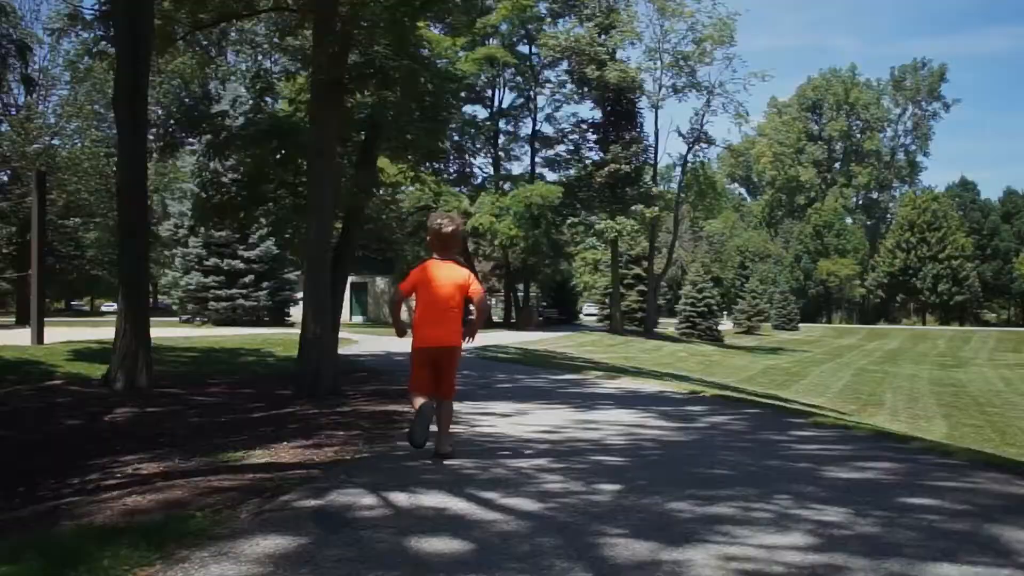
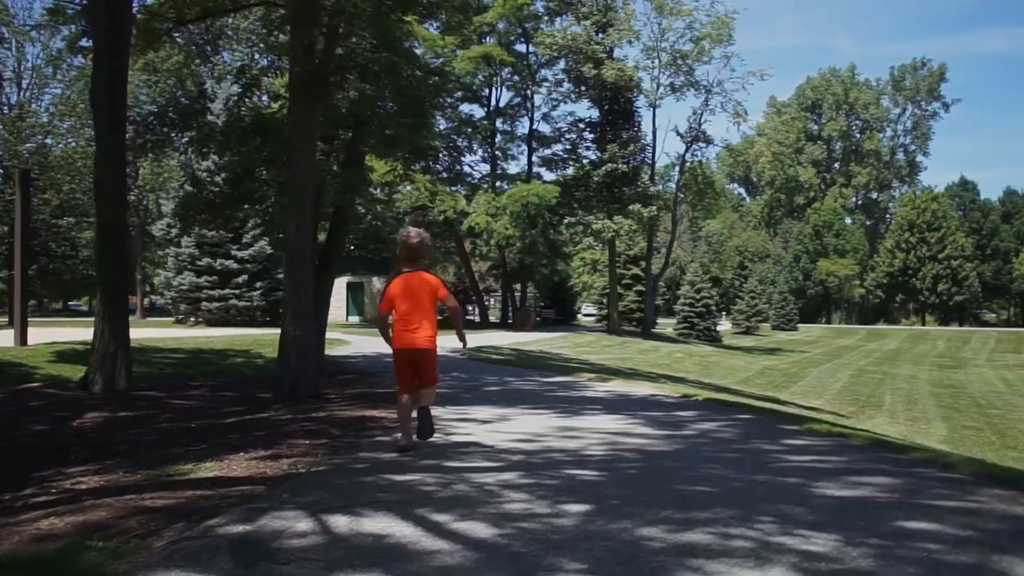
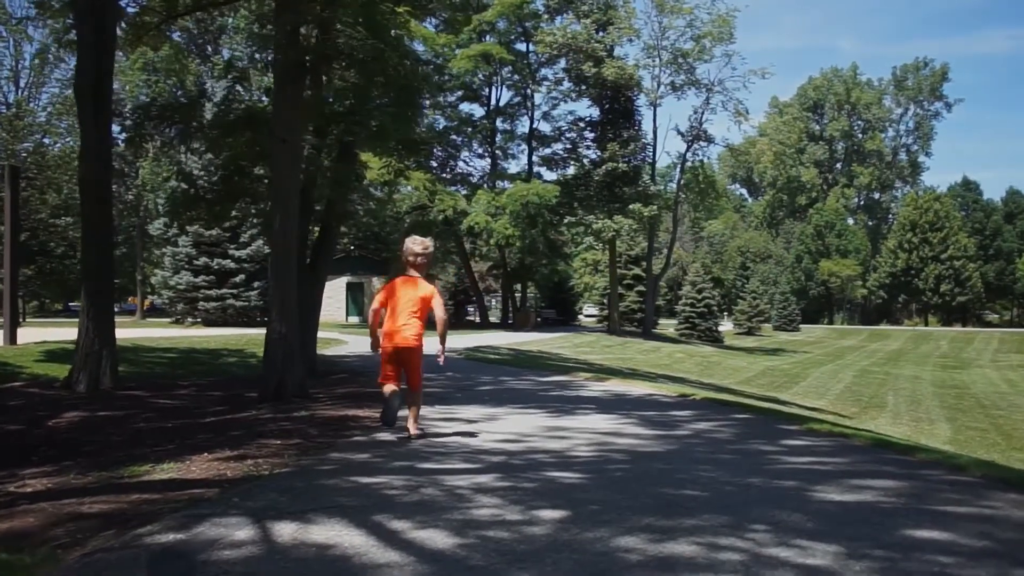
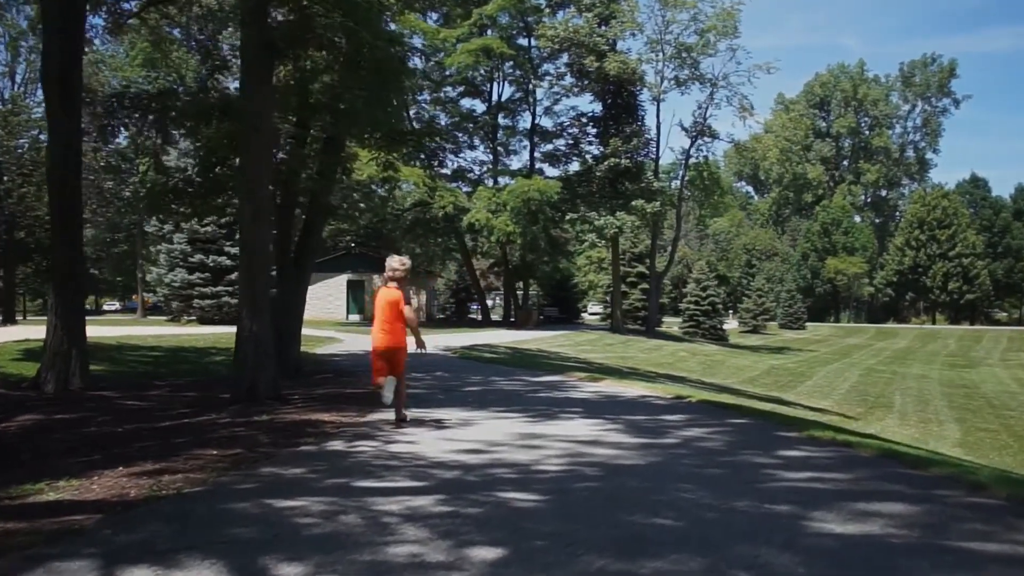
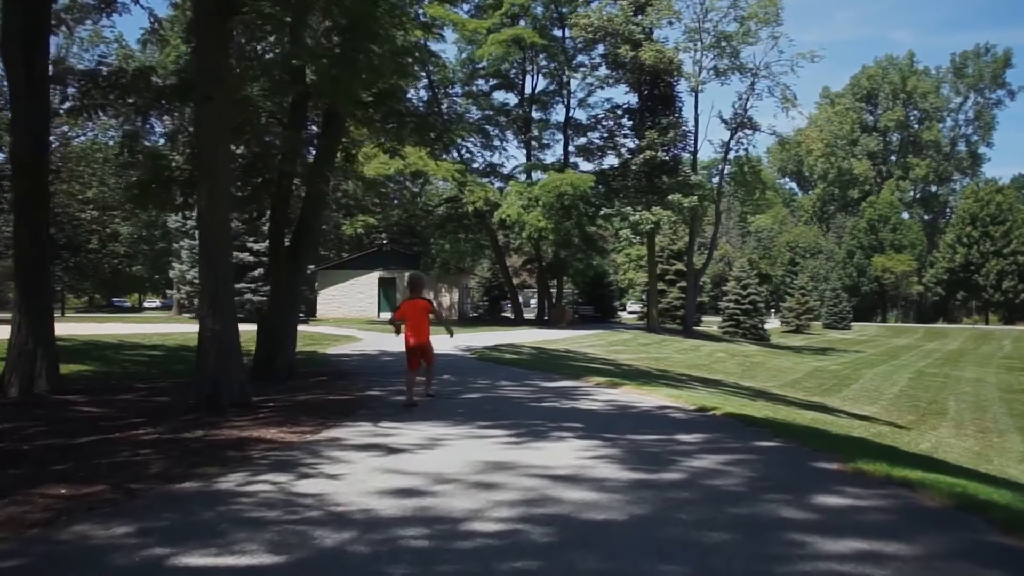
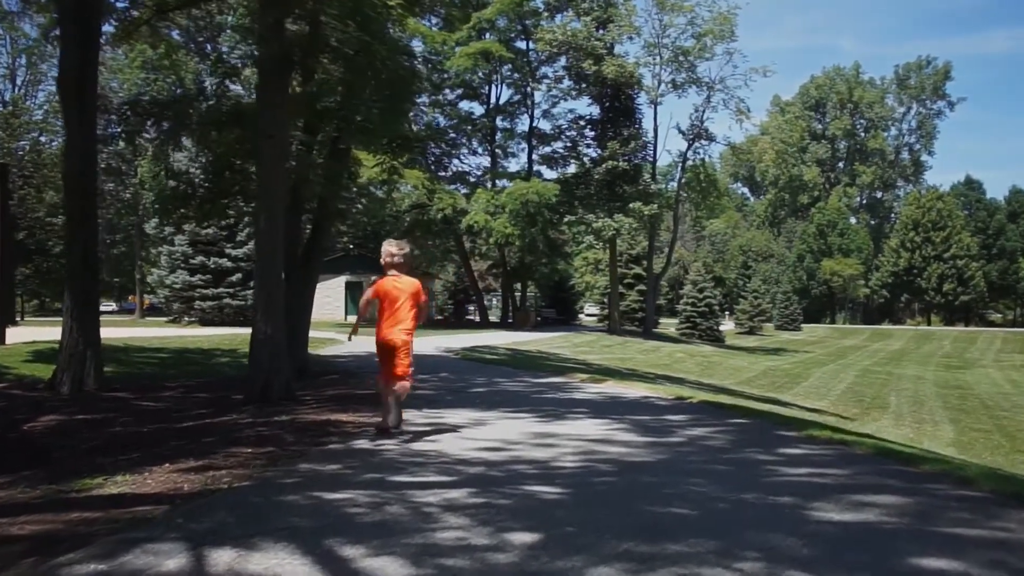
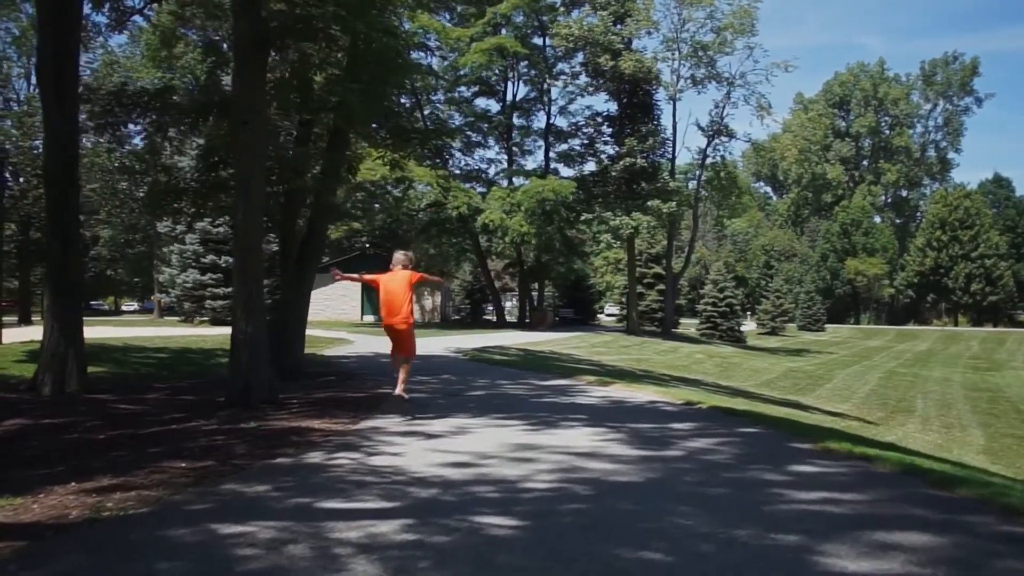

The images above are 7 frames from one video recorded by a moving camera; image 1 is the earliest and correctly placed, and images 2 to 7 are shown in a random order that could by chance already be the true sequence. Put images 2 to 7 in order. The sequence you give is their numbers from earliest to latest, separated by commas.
2, 3, 6, 4, 7, 5
